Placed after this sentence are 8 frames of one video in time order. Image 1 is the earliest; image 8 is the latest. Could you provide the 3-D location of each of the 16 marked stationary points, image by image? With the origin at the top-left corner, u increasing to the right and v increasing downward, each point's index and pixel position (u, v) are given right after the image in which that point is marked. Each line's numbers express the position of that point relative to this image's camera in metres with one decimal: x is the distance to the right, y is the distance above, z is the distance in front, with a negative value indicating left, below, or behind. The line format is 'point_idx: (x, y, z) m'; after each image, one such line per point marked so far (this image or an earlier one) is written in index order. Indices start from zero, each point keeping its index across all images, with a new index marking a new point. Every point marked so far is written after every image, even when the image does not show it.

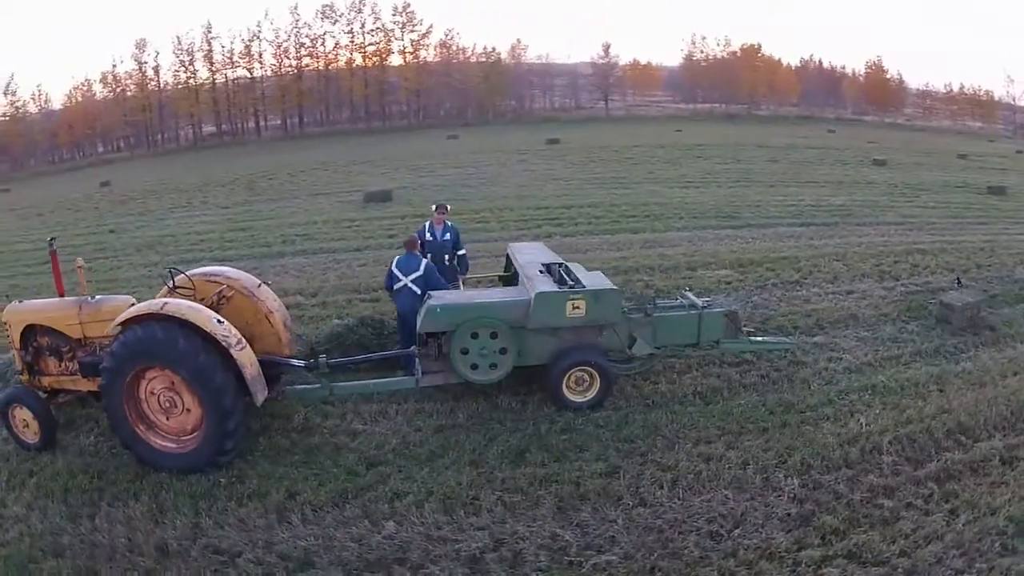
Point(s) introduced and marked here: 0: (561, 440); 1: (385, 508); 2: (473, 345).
0: (+0.3, -1.0, +5.0) m
1: (-0.7, -1.2, +4.6) m
2: (-0.2, -0.4, +5.6) m
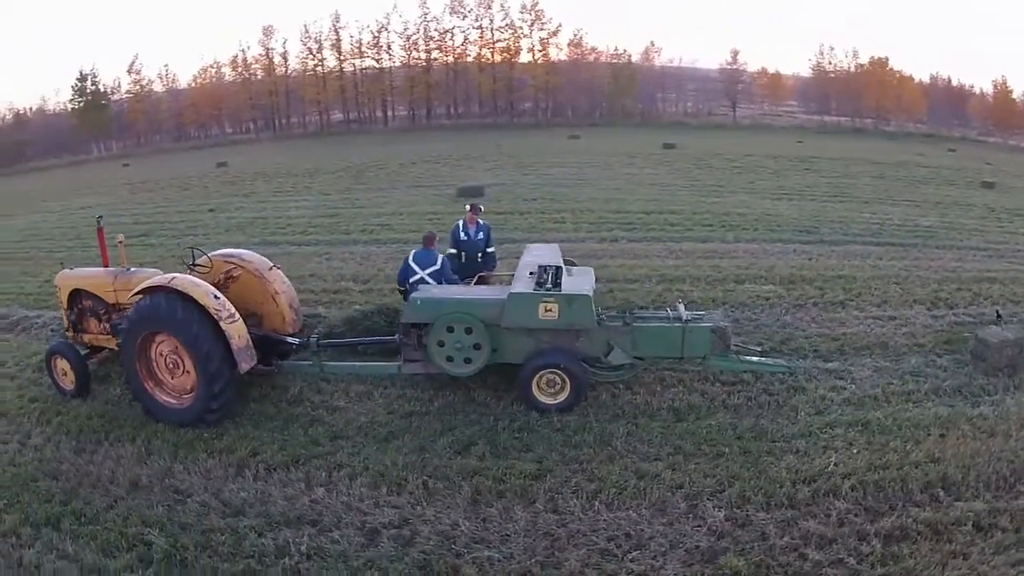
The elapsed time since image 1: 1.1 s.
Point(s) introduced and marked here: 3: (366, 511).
0: (0.0, -1.0, +4.9) m
1: (-1.1, -1.1, +4.7) m
2: (-0.4, -0.4, +5.6) m
3: (-0.7, -1.2, +4.1) m
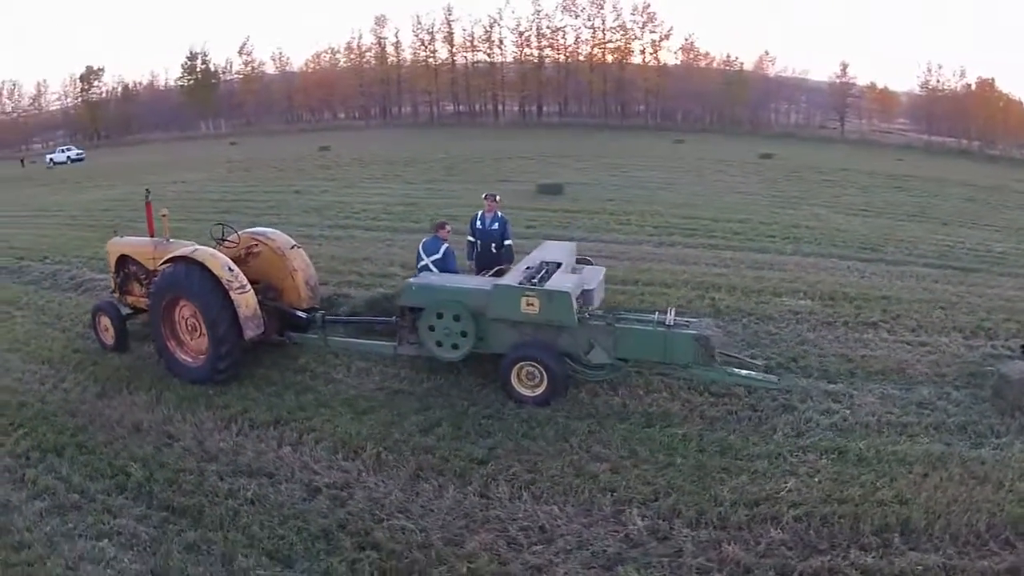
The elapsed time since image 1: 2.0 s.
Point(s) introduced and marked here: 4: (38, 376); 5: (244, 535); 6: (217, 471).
0: (-0.2, -0.9, +5.0) m
1: (-1.4, -1.0, +5.0) m
2: (-0.5, -0.3, +5.8) m
3: (-1.1, -1.1, +4.3) m
4: (-3.6, -0.7, +5.8) m
5: (-1.3, -1.2, +3.7) m
6: (-1.7, -1.1, +4.4) m
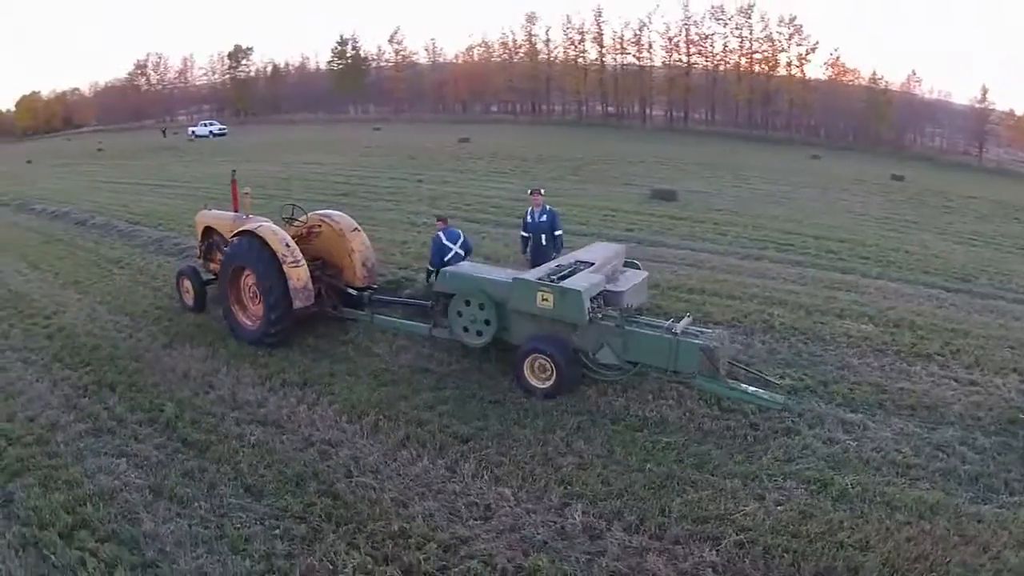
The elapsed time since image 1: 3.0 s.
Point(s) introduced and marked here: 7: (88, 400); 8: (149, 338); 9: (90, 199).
0: (-0.3, -0.8, +5.4) m
1: (-1.4, -0.8, +5.5) m
2: (-0.4, -0.2, +6.2) m
3: (-1.2, -0.9, +4.9) m
4: (-3.4, -0.3, +6.7) m
5: (-1.5, -1.0, +4.2) m
6: (-1.8, -0.9, +5.1) m
7: (-2.8, -0.7, +5.0) m
8: (-3.0, -0.4, +6.4) m
9: (-7.4, +1.6, +13.4) m
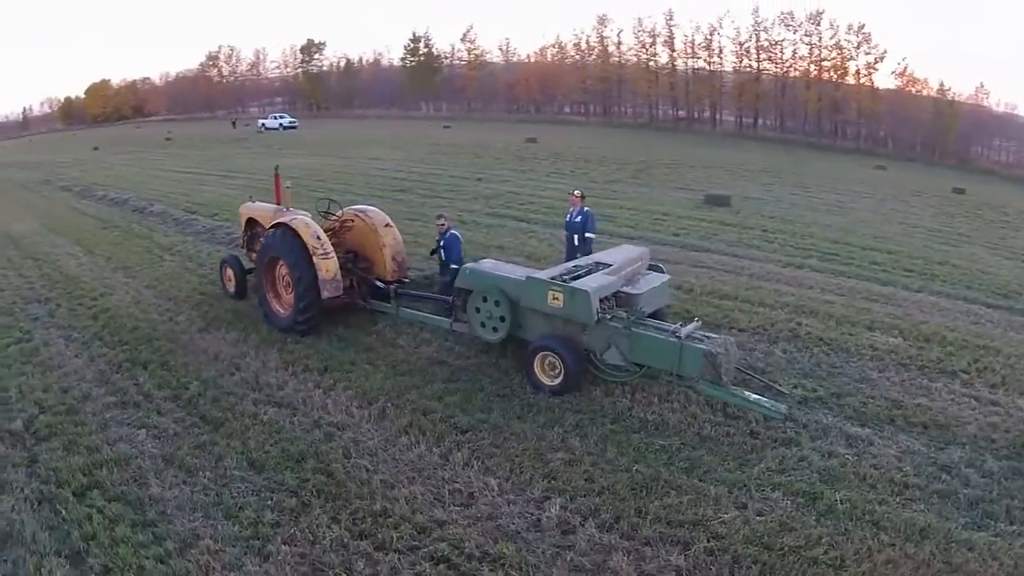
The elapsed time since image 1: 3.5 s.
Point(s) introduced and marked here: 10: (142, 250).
0: (-0.2, -0.8, +5.6) m
1: (-1.4, -0.7, +5.8) m
2: (-0.2, -0.2, +6.4) m
3: (-1.2, -0.9, +5.1) m
4: (-3.2, -0.2, +7.2) m
5: (-1.6, -0.9, +4.5) m
6: (-1.8, -0.8, +5.4) m
7: (-2.7, -0.6, +5.4) m
8: (-2.9, -0.3, +6.8) m
9: (-6.5, +1.8, +14.2) m
10: (-4.4, +0.4, +9.1) m
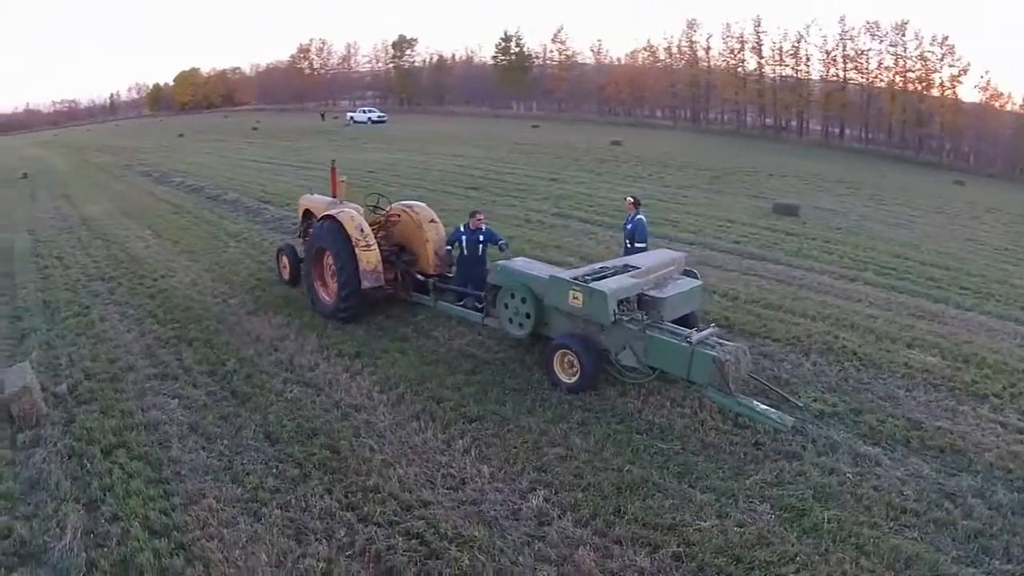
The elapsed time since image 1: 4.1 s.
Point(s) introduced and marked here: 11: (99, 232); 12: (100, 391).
0: (-0.1, -0.8, +5.8) m
1: (-1.2, -0.7, +6.2) m
2: (0.0, -0.1, +6.6) m
3: (-1.2, -0.8, +5.5) m
4: (-2.9, 0.0, +7.7) m
5: (-1.6, -0.8, +4.9) m
6: (-1.7, -0.7, +5.8) m
7: (-2.6, -0.5, +5.9) m
8: (-2.6, -0.2, +7.3) m
9: (-5.3, +2.2, +15.0) m
10: (-3.8, +0.6, +9.7) m
11: (-5.4, +0.7, +9.9) m
12: (-2.7, -0.7, +4.9) m
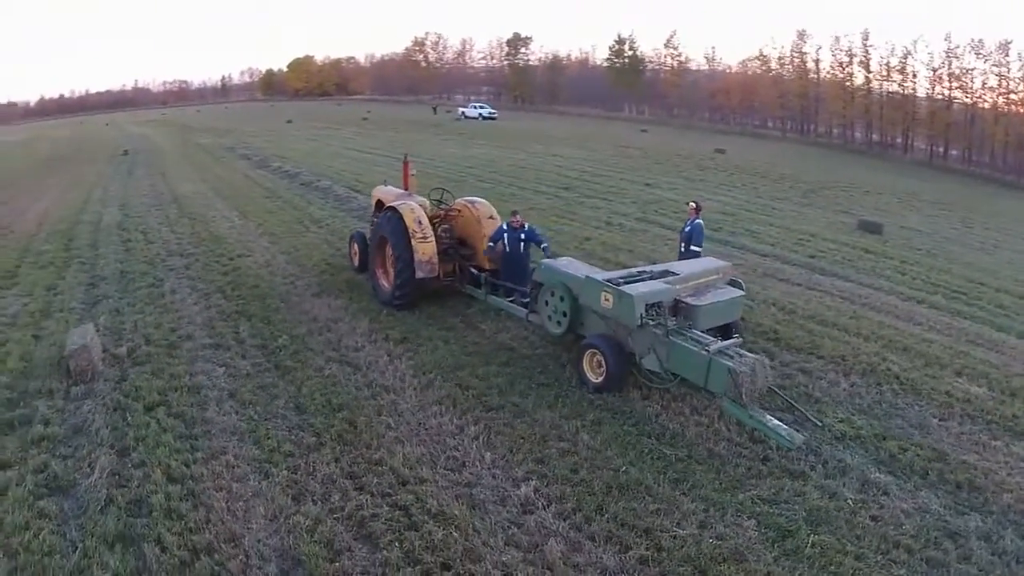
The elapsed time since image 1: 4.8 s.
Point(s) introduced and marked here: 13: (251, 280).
0: (+0.1, -0.8, +6.0) m
1: (-1.0, -0.6, +6.5) m
2: (+0.3, -0.1, +6.8) m
3: (-1.0, -0.7, +5.8) m
4: (-2.3, +0.2, +8.3) m
5: (-1.5, -0.7, +5.3) m
6: (-1.5, -0.5, +6.2) m
7: (-2.4, -0.3, +6.4) m
8: (-2.1, 0.0, +7.9) m
9: (-3.6, +2.5, +15.8) m
10: (-3.0, +0.9, +10.4) m
11: (-4.4, +1.1, +10.8) m
12: (-2.6, -0.5, +5.5) m
13: (-2.6, +0.1, +7.7) m
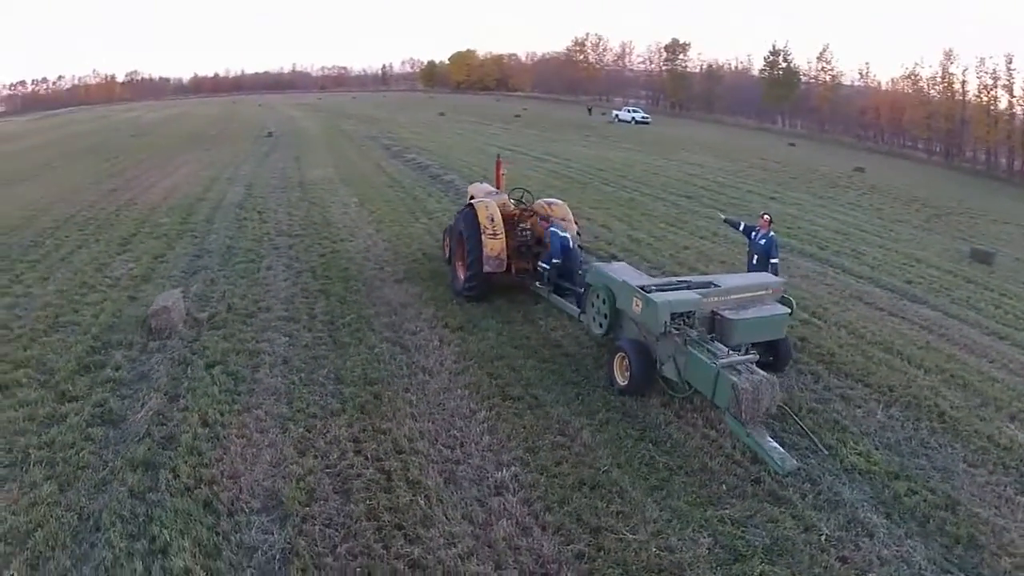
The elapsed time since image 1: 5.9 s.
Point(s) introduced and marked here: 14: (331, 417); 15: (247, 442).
0: (+0.3, -0.8, +6.4) m
1: (-0.6, -0.5, +7.1) m
2: (+0.8, -0.2, +7.1) m
3: (-0.8, -0.6, +6.5) m
4: (-1.5, +0.4, +9.1) m
5: (-1.4, -0.6, +6.1) m
6: (-1.1, -0.4, +6.9) m
7: (-1.9, -0.1, +7.3) m
8: (-1.3, +0.2, +8.7) m
9: (-1.0, +2.7, +16.7) m
10: (-1.6, +1.1, +11.3) m
11: (-2.9, +1.4, +12.0) m
12: (-2.3, -0.3, +6.5) m
13: (-1.9, +0.3, +8.6) m
14: (-1.2, -0.9, +5.2) m
15: (-1.6, -0.9, +4.6) m
